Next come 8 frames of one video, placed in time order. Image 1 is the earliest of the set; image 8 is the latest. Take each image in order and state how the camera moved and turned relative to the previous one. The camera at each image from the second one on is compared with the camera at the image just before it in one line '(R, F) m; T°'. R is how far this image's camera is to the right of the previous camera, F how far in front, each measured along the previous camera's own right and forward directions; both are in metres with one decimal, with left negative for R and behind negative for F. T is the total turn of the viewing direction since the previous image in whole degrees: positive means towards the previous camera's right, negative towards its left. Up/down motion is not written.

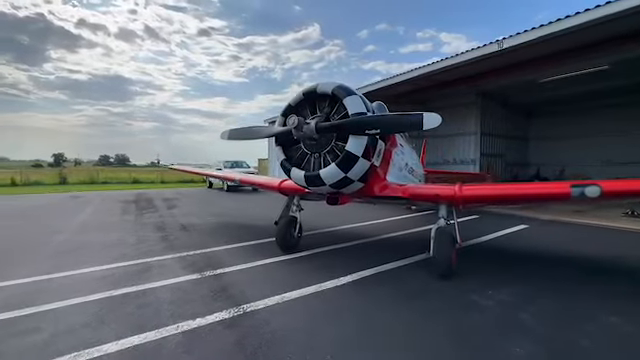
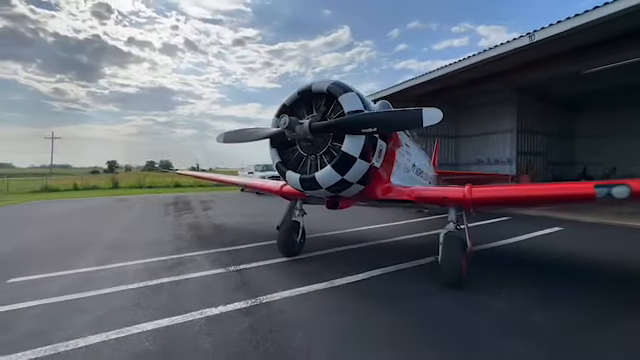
(+0.2, -0.2) m; -6°
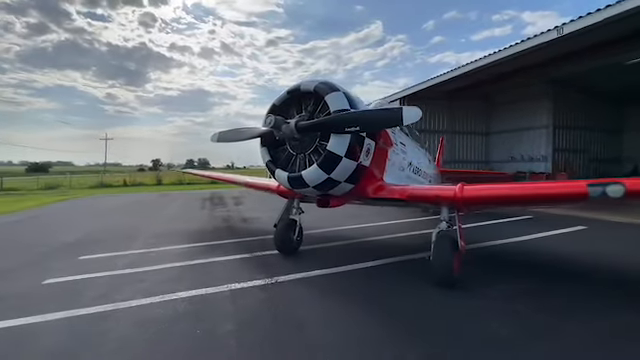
(+0.3, -0.3) m; -6°
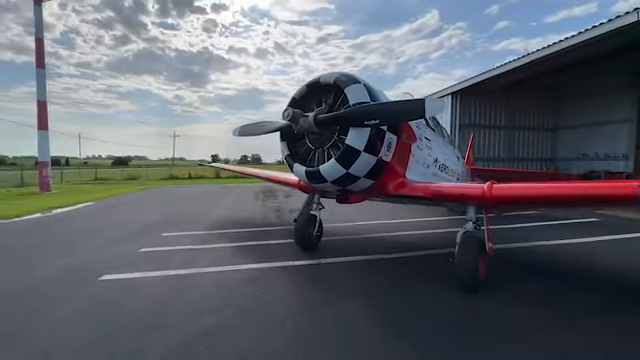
(+0.3, -0.1) m; -10°
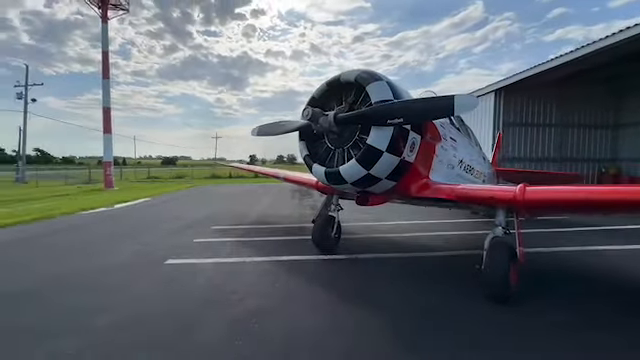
(+0.2, 0.0) m; -7°
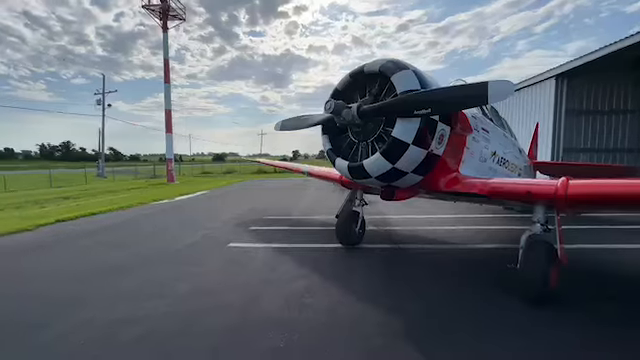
(+0.2, 0.0) m; -9°
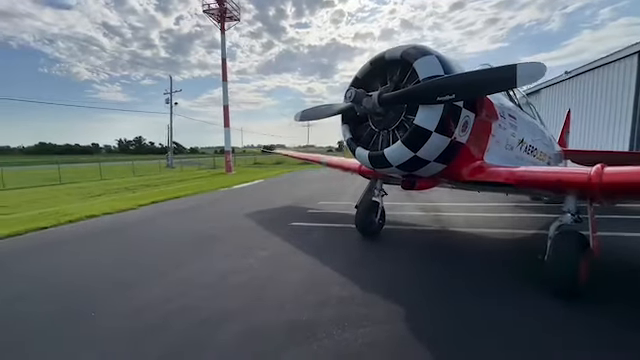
(+0.3, -0.1) m; -9°
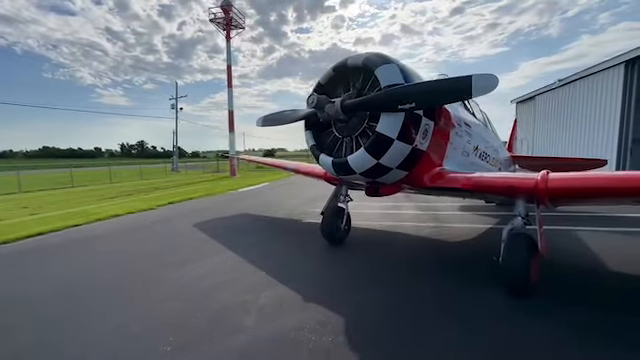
(+0.4, 0.0) m; 0°
